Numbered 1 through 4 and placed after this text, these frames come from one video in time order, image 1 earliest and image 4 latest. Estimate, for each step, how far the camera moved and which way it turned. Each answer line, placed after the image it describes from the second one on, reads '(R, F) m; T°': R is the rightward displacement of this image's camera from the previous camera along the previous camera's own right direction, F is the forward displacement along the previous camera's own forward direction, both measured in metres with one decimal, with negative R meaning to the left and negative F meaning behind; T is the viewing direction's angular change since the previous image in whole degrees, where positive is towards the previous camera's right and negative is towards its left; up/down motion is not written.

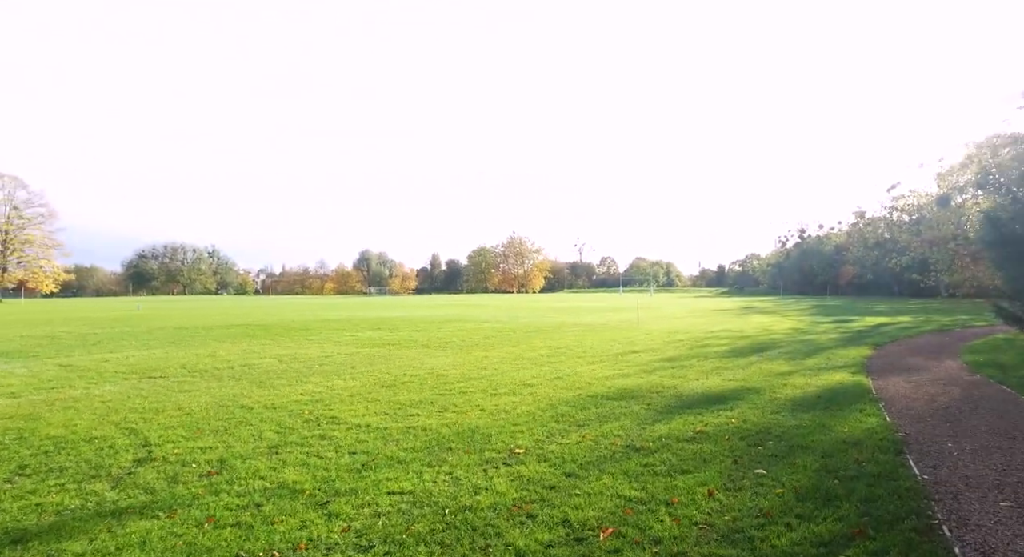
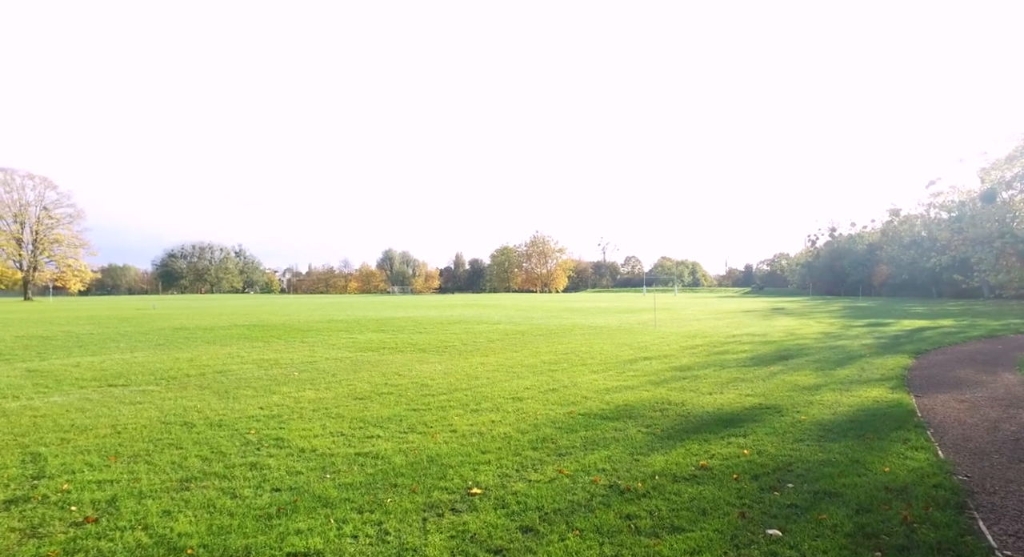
(+0.8, +1.7) m; -2°
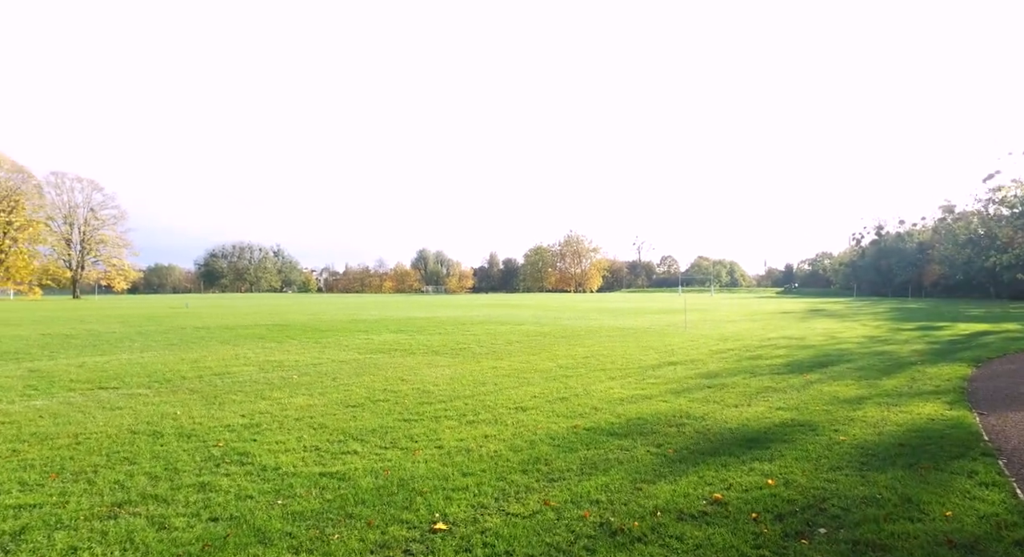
(+0.6, +1.2) m; -3°
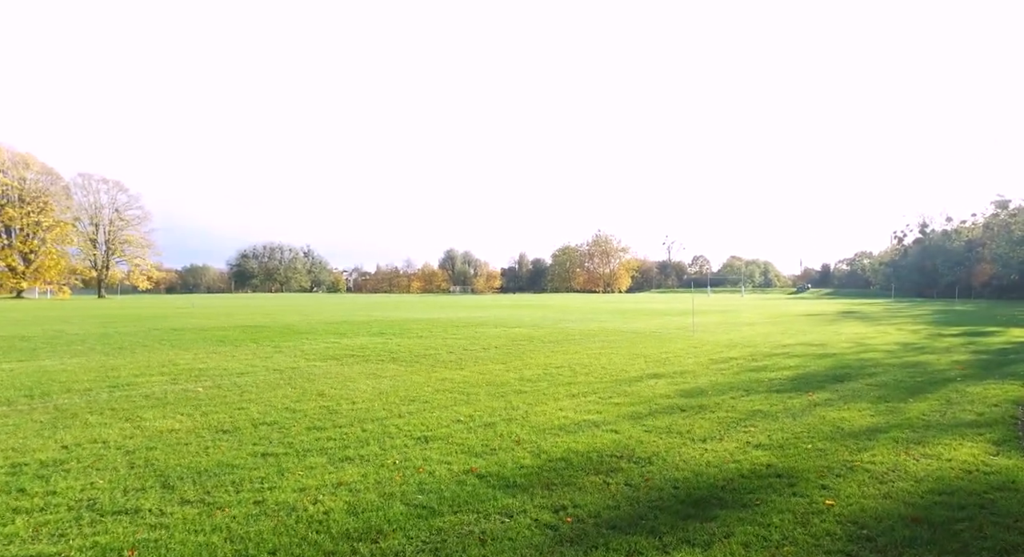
(+1.9, +2.7) m; -3°
